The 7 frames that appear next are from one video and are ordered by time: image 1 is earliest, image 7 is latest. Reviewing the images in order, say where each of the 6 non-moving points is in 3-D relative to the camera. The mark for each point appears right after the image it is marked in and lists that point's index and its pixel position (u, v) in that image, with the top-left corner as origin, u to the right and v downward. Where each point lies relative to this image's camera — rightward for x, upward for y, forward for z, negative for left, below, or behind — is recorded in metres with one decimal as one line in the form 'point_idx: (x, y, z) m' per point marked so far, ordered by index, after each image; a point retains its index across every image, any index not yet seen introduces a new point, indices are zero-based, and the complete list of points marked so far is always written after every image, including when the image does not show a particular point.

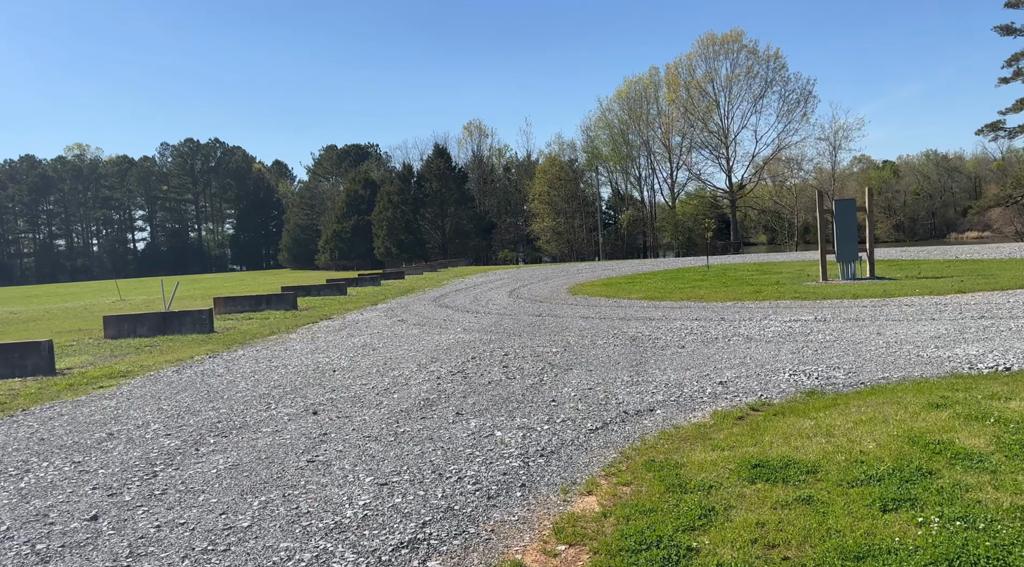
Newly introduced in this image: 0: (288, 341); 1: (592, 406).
0: (-4.1, -1.1, +15.9) m
1: (+0.8, -1.1, +8.1) m
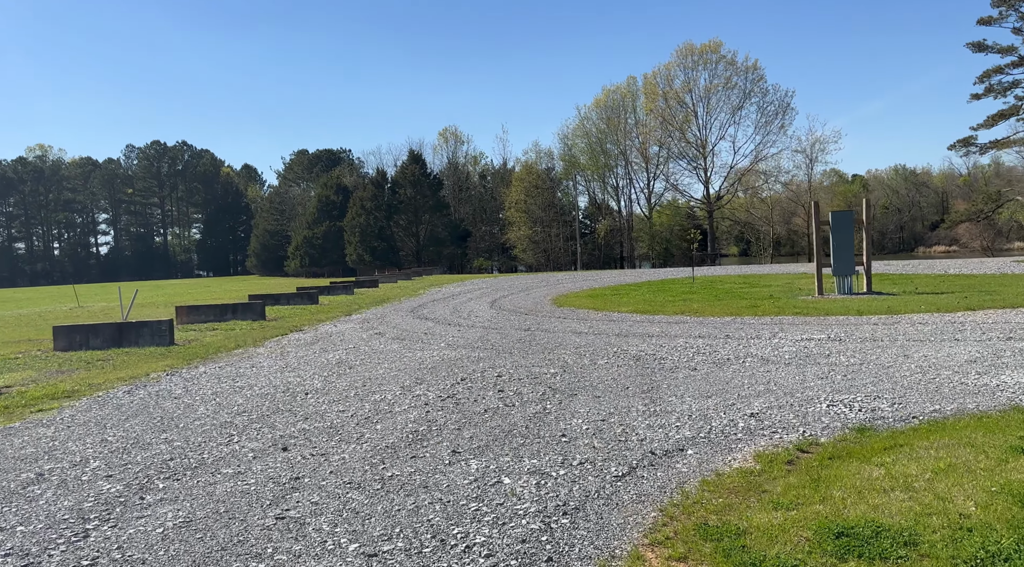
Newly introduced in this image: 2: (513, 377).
0: (-4.3, -1.3, +14.6) m
1: (+0.8, -1.3, +6.9) m
2: (0.0, -1.1, +10.4) m
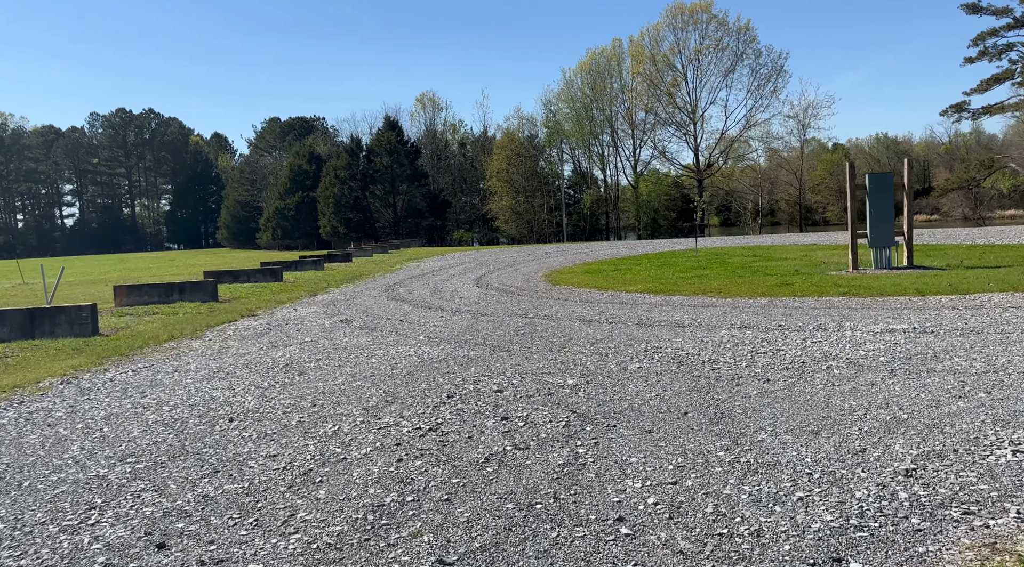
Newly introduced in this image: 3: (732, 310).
0: (-4.4, -1.0, +11.6) m
1: (+0.9, -1.2, +4.1) m
2: (+0.1, -1.0, +7.6) m
3: (+3.3, -0.4, +12.9) m
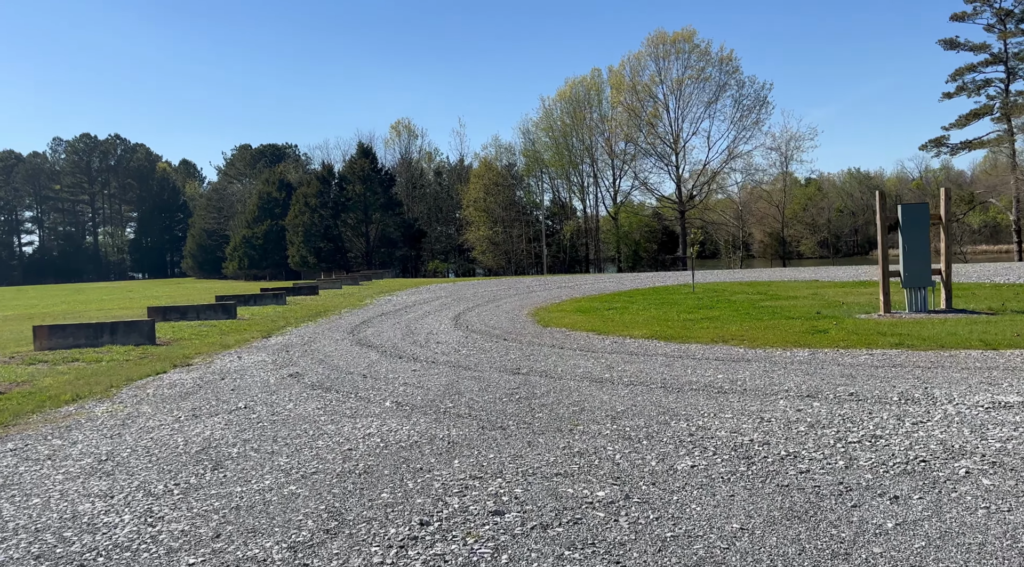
0: (-4.5, -1.5, +8.9) m
1: (+1.1, -1.5, +1.5) m
2: (+0.1, -1.4, +5.0) m
3: (+3.2, -1.0, +10.4) m
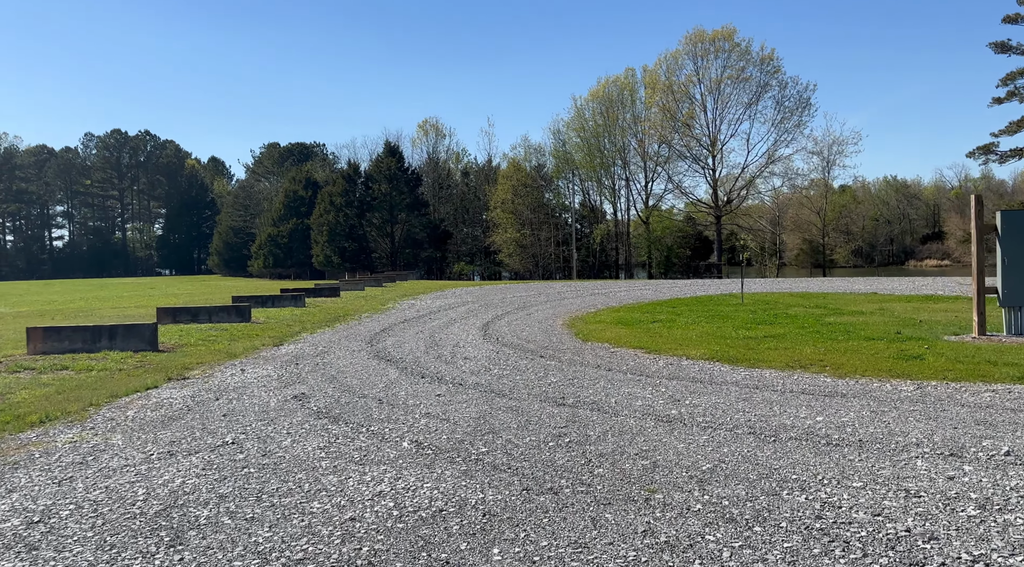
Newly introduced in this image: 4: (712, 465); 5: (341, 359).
0: (-4.0, -1.5, +7.2) m
1: (+1.3, -1.6, -0.3) m
2: (+0.4, -1.5, +3.2) m
3: (+3.6, -1.2, +8.5) m
4: (+1.5, -1.3, +6.5) m
5: (-2.7, -1.2, +13.7) m
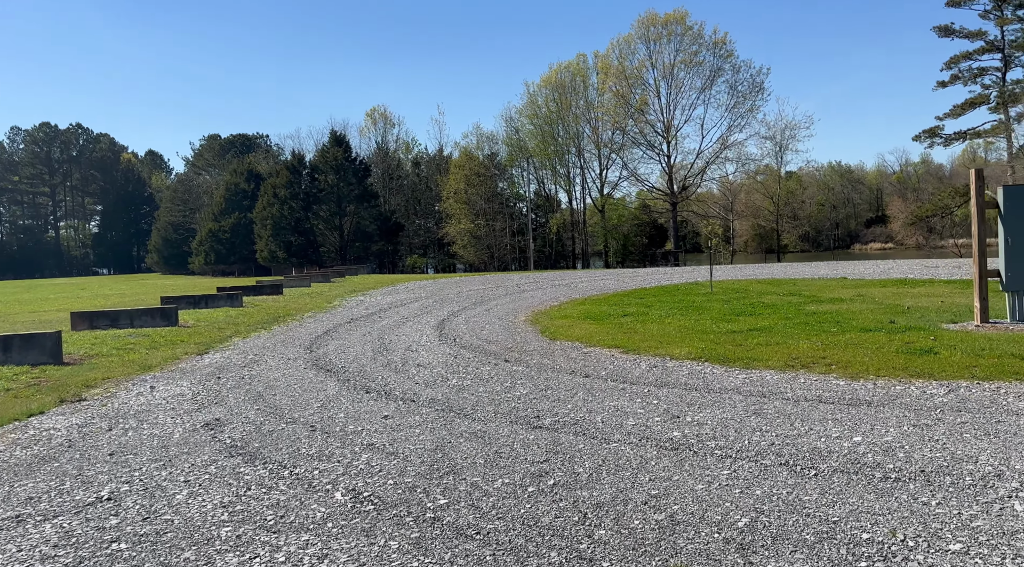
0: (-4.3, -1.6, +5.2) m
1: (+1.5, -1.7, -2.0) m
2: (+0.4, -1.5, +1.5) m
3: (+3.3, -1.1, +6.9) m
4: (+1.3, -1.3, +4.8) m
5: (-3.3, -1.2, +11.8) m
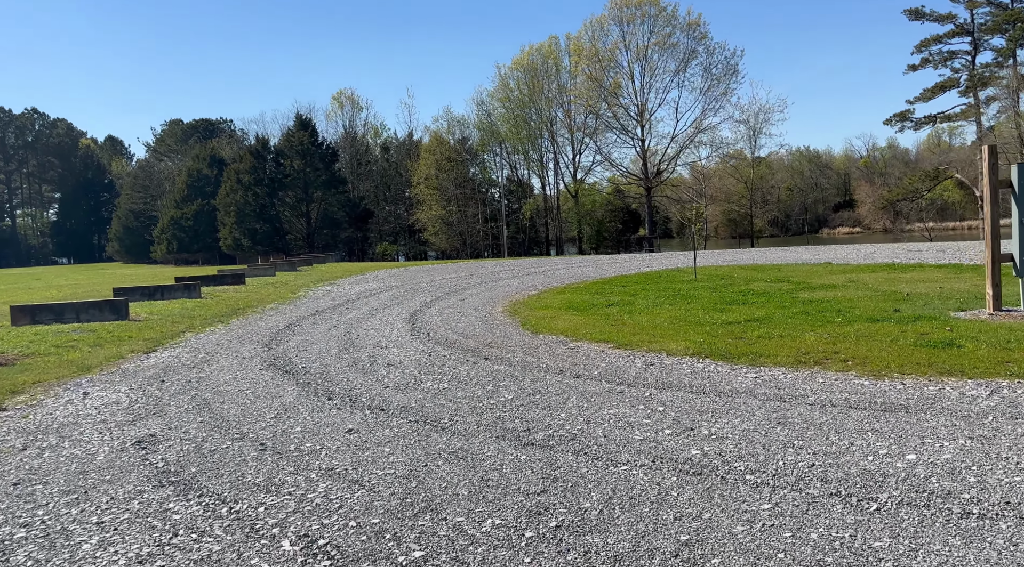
0: (-4.3, -1.6, +4.0) m
1: (+1.7, -1.7, -3.0) m
2: (+0.5, -1.5, +0.4) m
3: (+3.3, -1.0, +5.9) m
4: (+1.3, -1.3, +3.8) m
5: (-3.5, -1.1, +10.5) m
